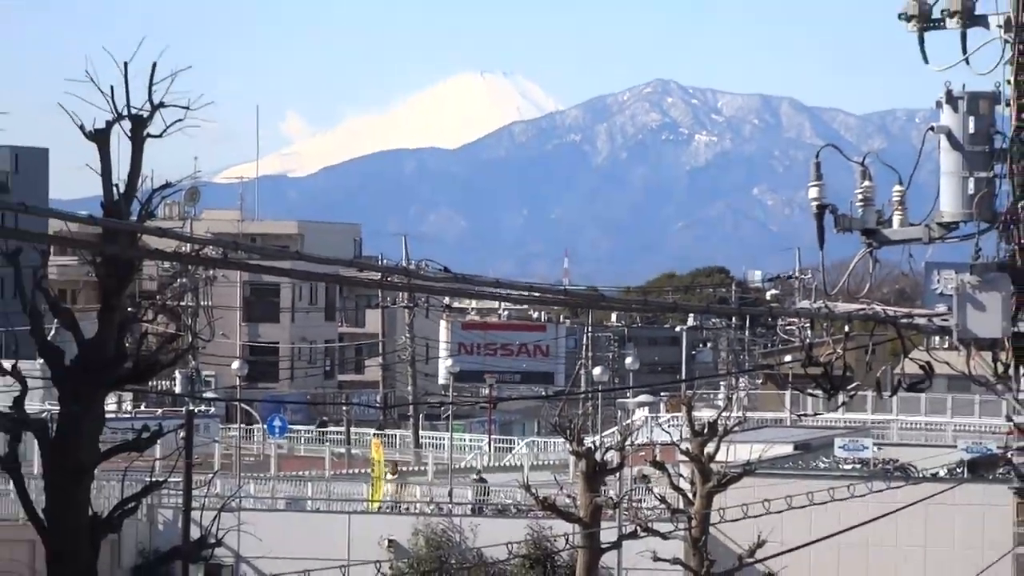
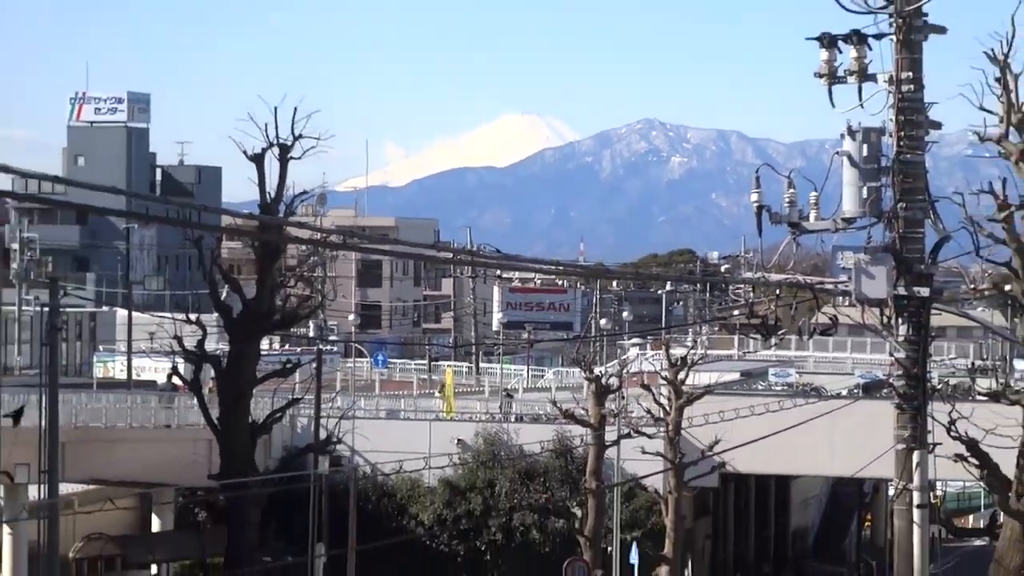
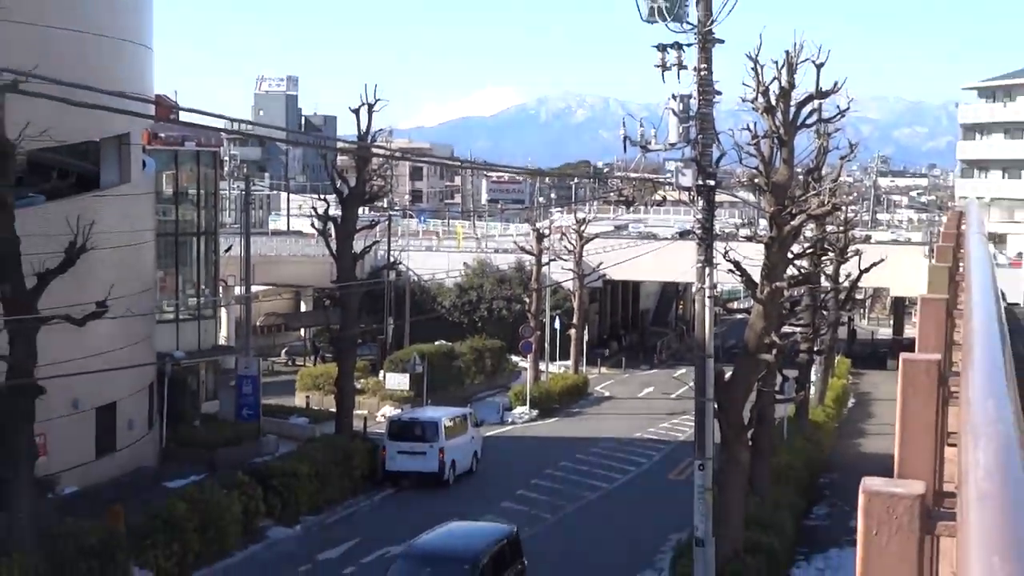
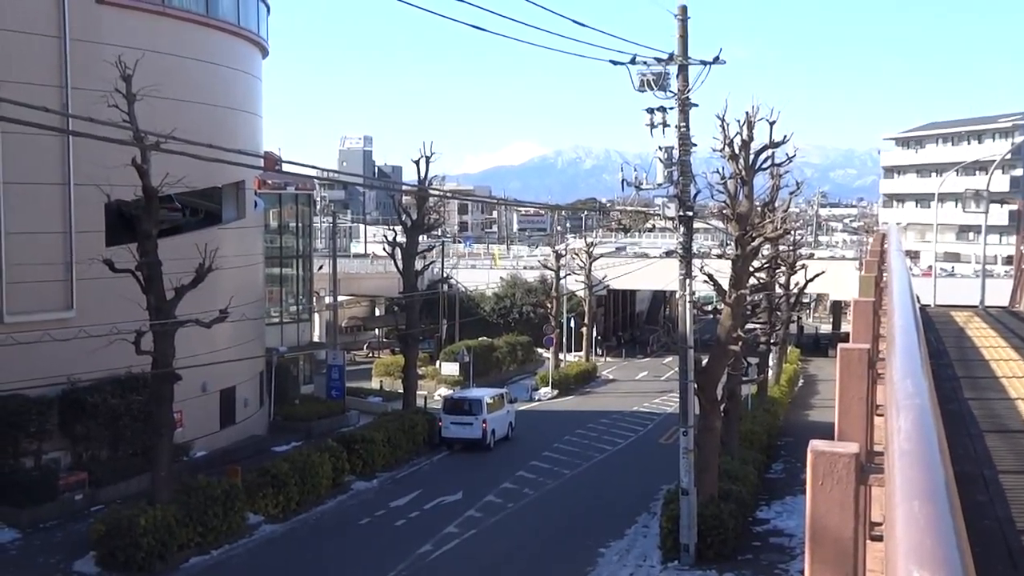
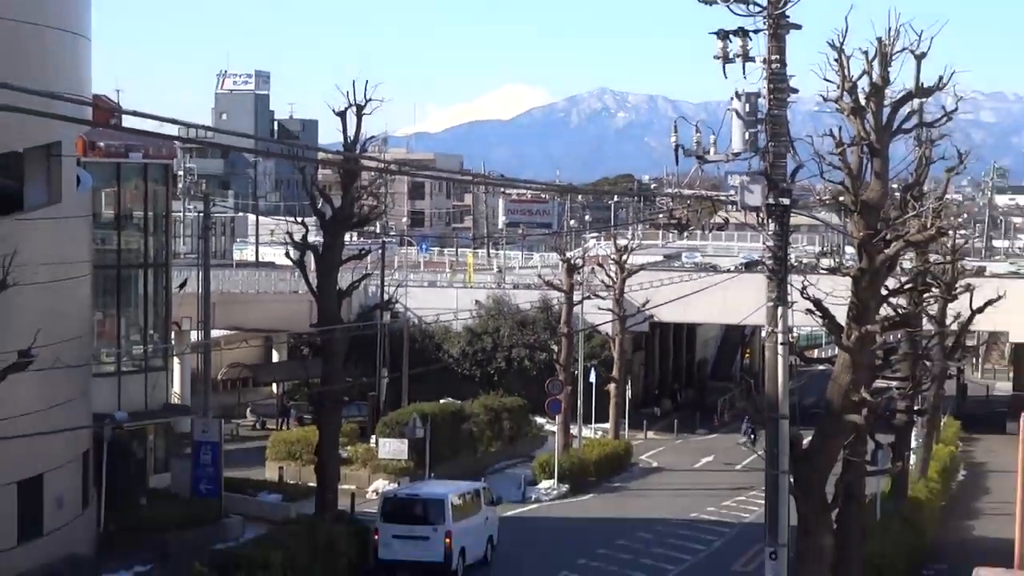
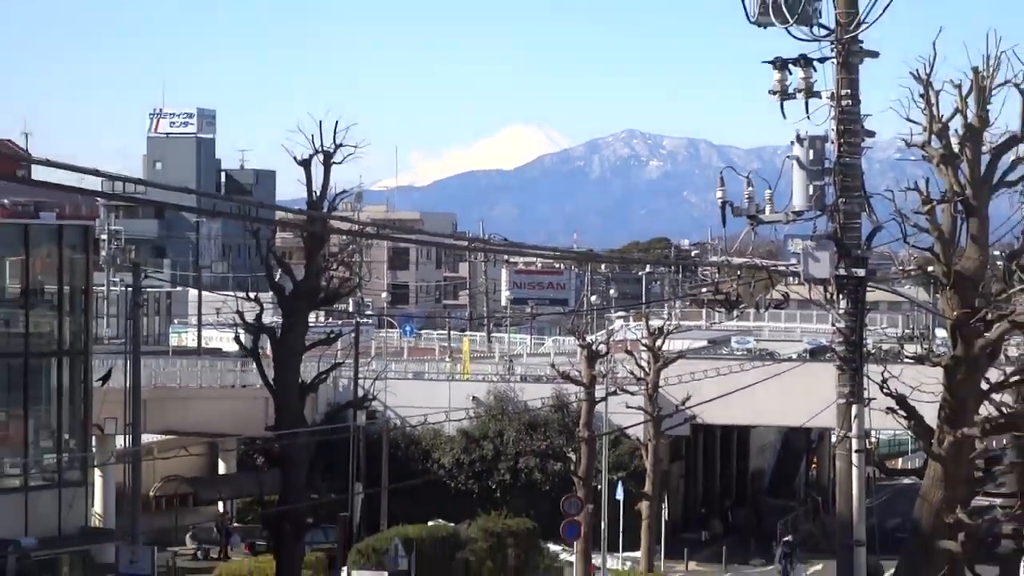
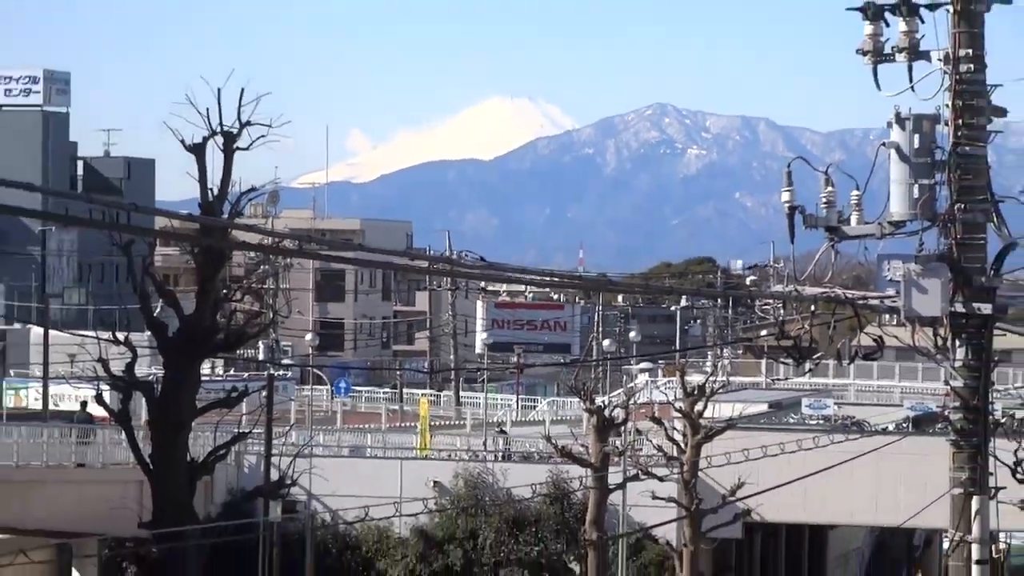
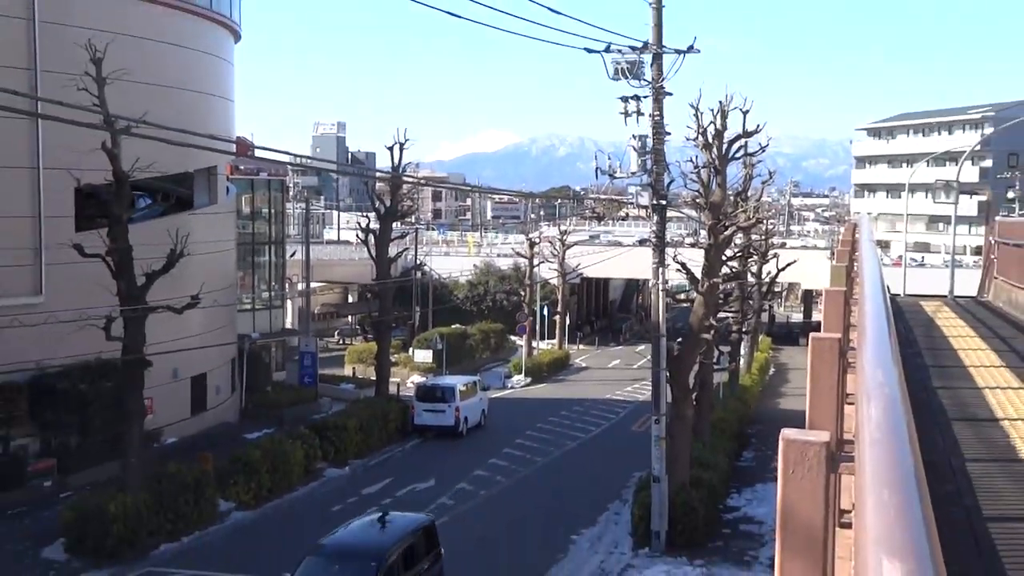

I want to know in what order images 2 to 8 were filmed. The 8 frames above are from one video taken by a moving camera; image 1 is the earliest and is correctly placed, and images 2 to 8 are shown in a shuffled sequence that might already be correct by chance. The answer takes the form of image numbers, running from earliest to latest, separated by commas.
7, 2, 6, 5, 3, 8, 4
